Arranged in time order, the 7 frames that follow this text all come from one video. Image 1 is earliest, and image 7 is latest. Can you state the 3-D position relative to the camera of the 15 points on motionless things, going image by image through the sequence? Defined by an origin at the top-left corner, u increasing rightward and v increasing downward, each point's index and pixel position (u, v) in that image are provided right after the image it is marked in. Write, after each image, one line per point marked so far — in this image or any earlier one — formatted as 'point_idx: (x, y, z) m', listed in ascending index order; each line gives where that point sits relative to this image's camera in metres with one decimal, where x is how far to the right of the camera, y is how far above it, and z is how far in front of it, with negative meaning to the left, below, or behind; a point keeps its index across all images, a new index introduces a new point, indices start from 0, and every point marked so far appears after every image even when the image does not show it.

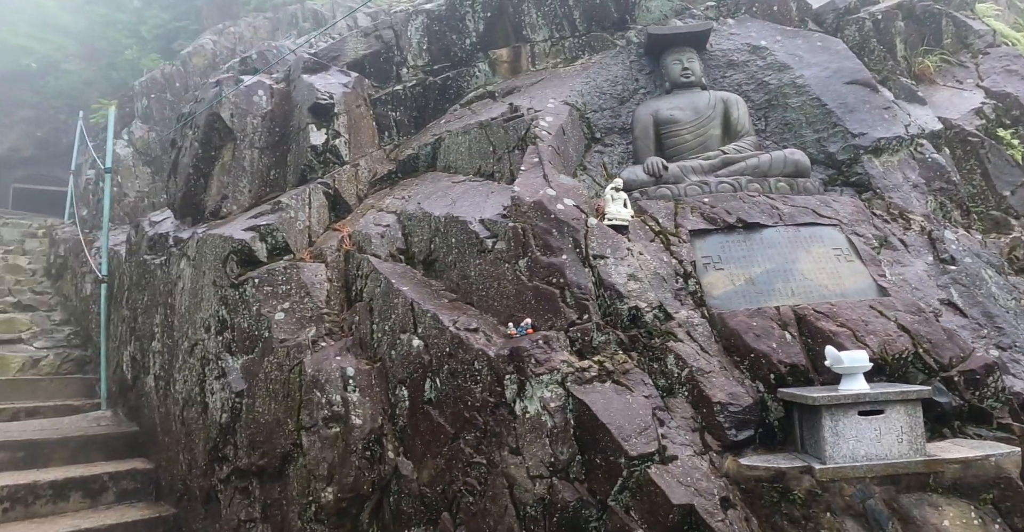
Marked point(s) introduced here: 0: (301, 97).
0: (-1.4, +1.1, +3.4) m
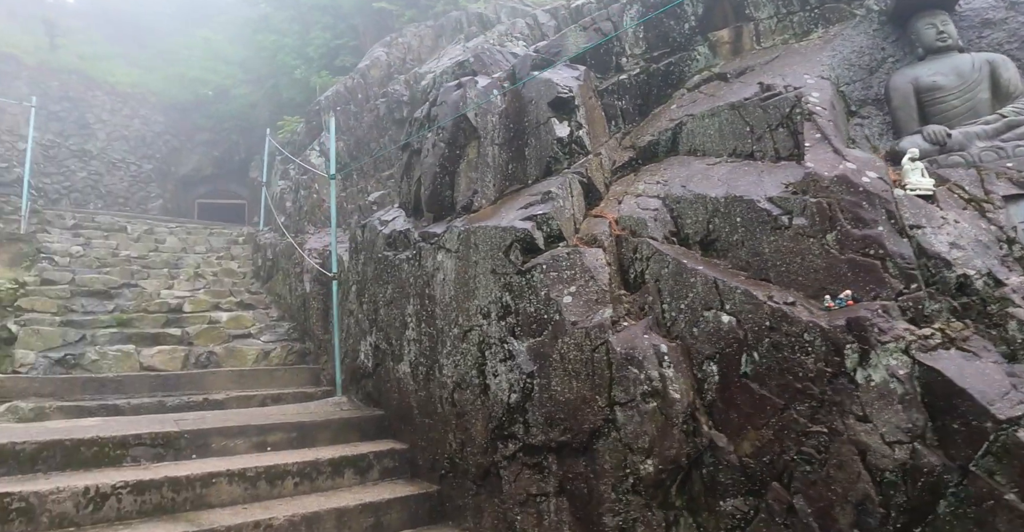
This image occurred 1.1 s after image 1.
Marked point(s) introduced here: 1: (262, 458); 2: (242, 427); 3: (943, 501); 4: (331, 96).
0: (+0.2, +1.2, +3.6) m
1: (-1.5, -1.1, +3.2) m
2: (-1.7, -1.0, +3.3) m
3: (+1.7, -0.9, +2.1) m
4: (-2.0, +1.9, +6.0) m
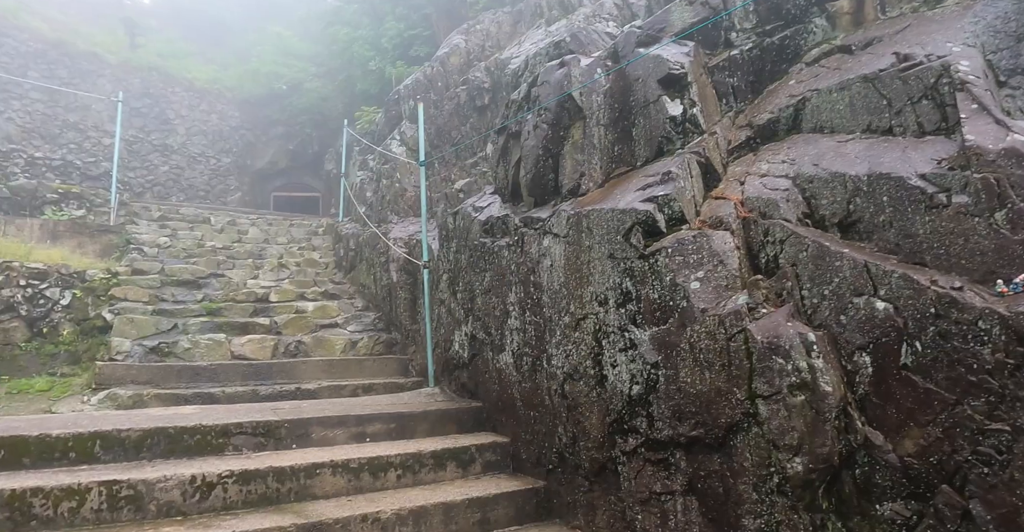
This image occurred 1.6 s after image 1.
0: (+0.8, +1.2, +3.4) m
1: (-0.9, -1.1, +3.1) m
2: (-1.0, -0.9, +3.2) m
3: (+2.3, -0.8, +1.9) m
4: (-1.2, +2.0, +6.0) m
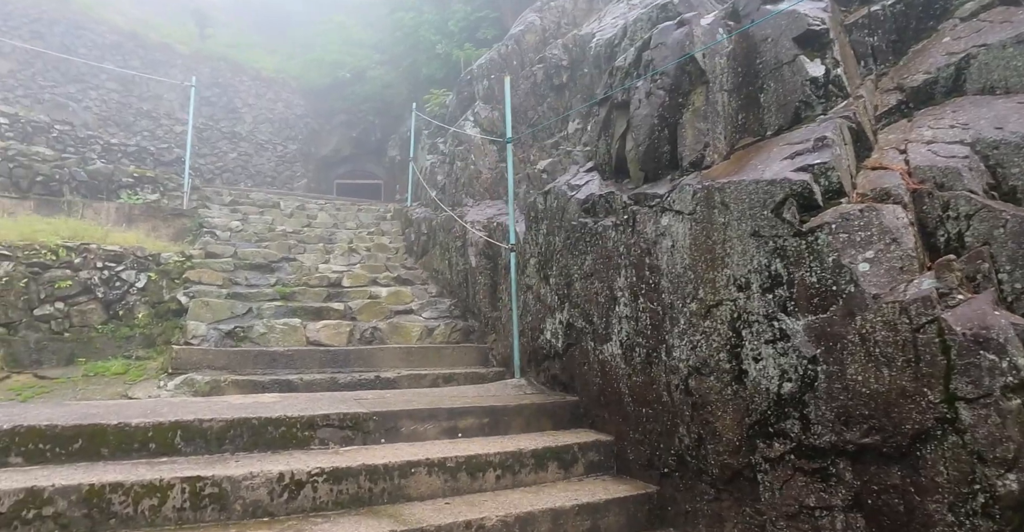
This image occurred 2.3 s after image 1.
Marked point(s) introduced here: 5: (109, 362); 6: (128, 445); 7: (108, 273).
0: (+1.4, +1.3, +3.0) m
1: (-0.3, -1.0, +2.9) m
2: (-0.4, -0.8, +2.9) m
3: (+2.8, -0.8, +1.4) m
4: (-0.3, +2.1, +5.7) m
5: (-2.8, -0.7, +3.8) m
6: (-1.6, -0.7, +2.2) m
7: (-3.1, -0.1, +4.2) m
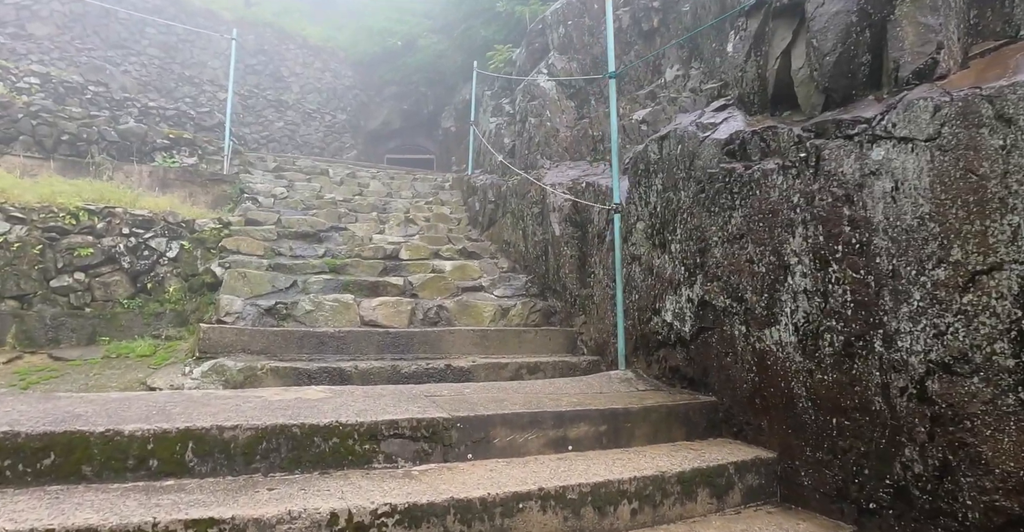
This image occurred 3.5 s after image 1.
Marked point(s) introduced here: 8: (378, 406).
0: (+2.0, +1.5, +2.1) m
1: (+0.2, -0.8, +2.1) m
2: (+0.1, -0.6, +2.2) m
3: (+3.2, -0.6, +0.4) m
4: (+0.4, +2.3, +4.9) m
5: (-2.3, -0.5, +3.2) m
6: (-1.1, -0.6, +1.5) m
7: (-2.5, +0.2, +3.6) m
8: (-0.5, -0.5, +2.1) m
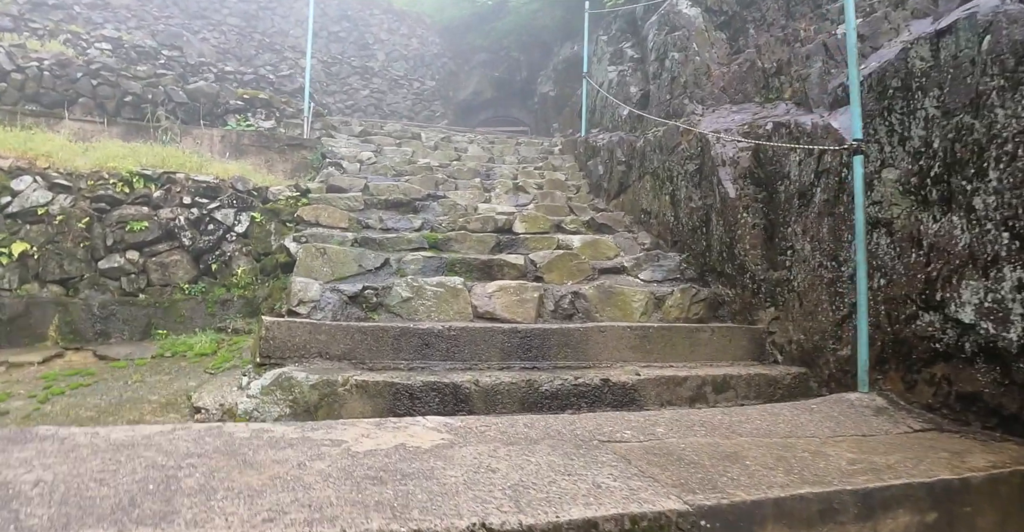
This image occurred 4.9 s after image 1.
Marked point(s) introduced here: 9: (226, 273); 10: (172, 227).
0: (+2.5, +1.6, +0.8) m
1: (+0.8, -0.7, +1.1) m
2: (+0.7, -0.5, +1.2) m
3: (+3.5, -0.6, -1.0) m
4: (+1.3, +2.5, +3.8) m
5: (-1.5, -0.3, +2.6) m
6: (-0.6, -0.5, +0.7) m
7: (-1.7, +0.3, +3.0) m
8: (0.0, -0.4, +1.2) m
9: (-1.5, 0.0, +2.9) m
10: (-1.8, +0.2, +2.9) m
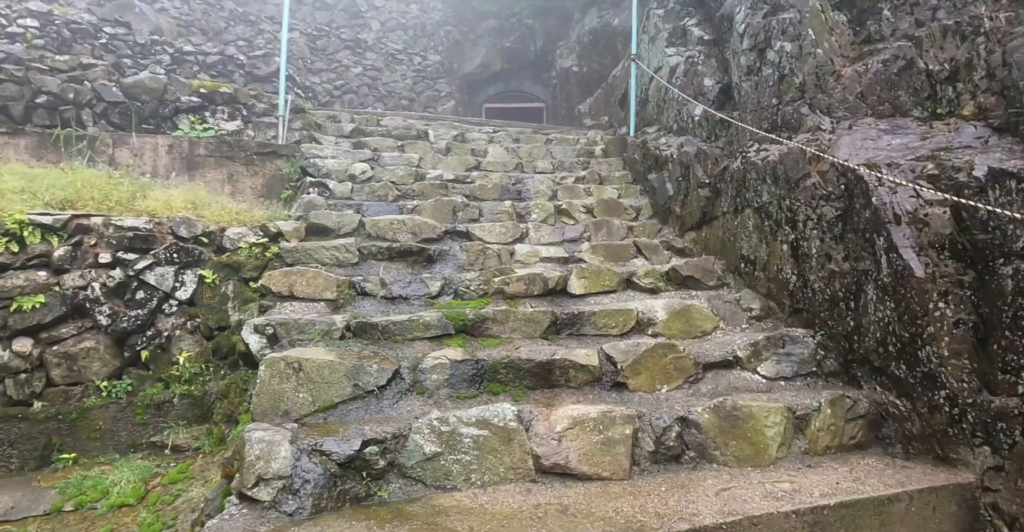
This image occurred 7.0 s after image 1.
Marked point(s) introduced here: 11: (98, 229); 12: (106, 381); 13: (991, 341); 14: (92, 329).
0: (+2.7, +1.1, -0.2) m
1: (+1.0, -1.1, +0.3) m
2: (+0.9, -0.9, +0.4) m
3: (+3.8, -1.1, -1.8) m
4: (+1.5, +2.2, +2.8) m
5: (-1.3, -0.7, +1.7) m
6: (-0.4, -1.0, -0.1) m
7: (-1.5, -0.1, +2.1) m
8: (+0.3, -0.9, +0.3) m
9: (-1.3, -0.4, +2.0) m
10: (-1.6, -0.1, +2.0) m
11: (-1.6, +0.1, +2.1) m
12: (-1.5, -0.4, +1.9) m
13: (+1.5, -0.2, +1.6) m
14: (-1.5, -0.3, +2.0) m
